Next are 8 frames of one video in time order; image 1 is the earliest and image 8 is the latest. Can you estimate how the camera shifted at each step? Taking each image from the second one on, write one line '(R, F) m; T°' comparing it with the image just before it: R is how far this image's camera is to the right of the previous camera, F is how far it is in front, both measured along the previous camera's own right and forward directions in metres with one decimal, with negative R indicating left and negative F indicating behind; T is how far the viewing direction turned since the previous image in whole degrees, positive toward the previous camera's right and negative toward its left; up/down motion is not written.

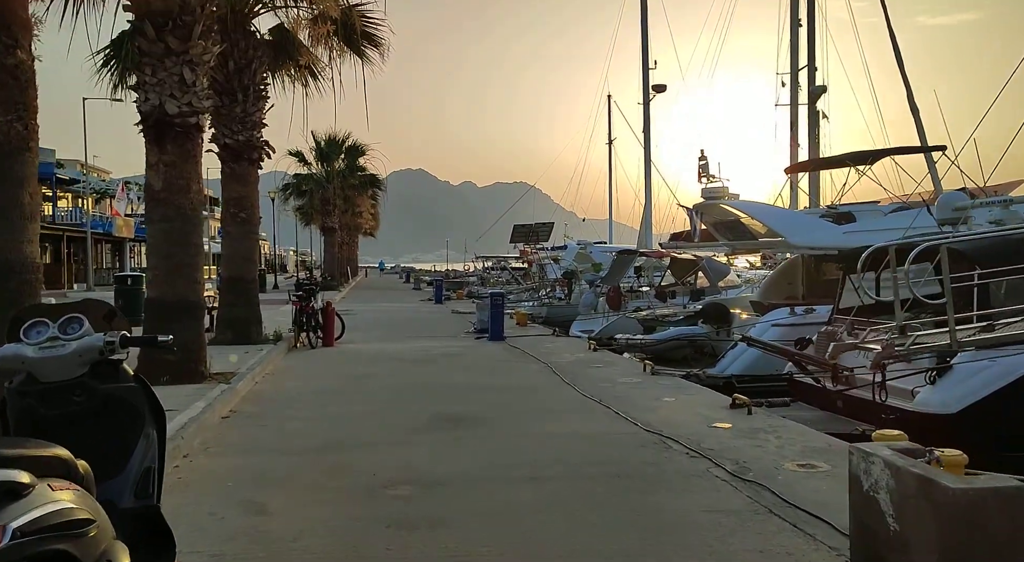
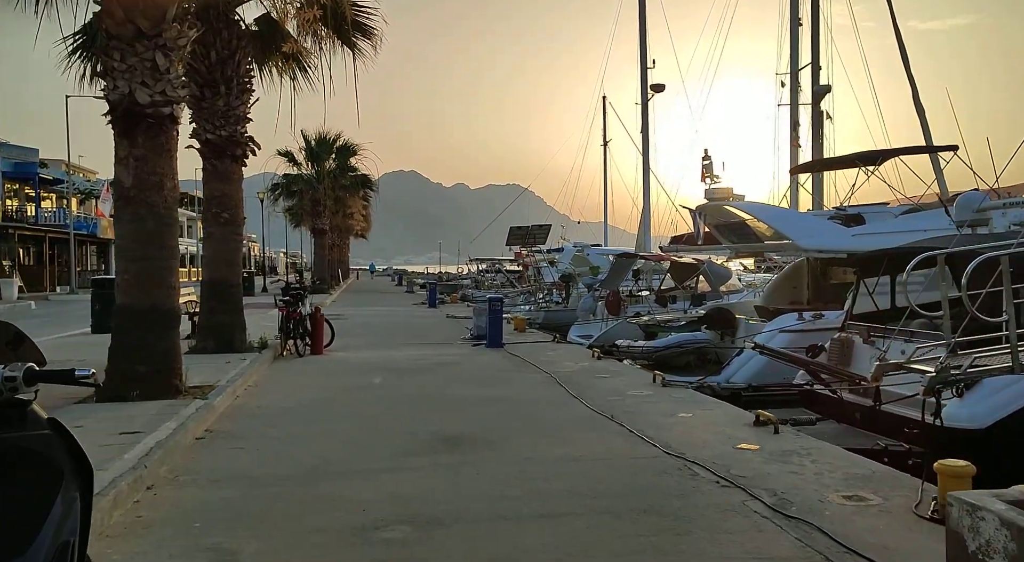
(-0.1, +0.8) m; +1°
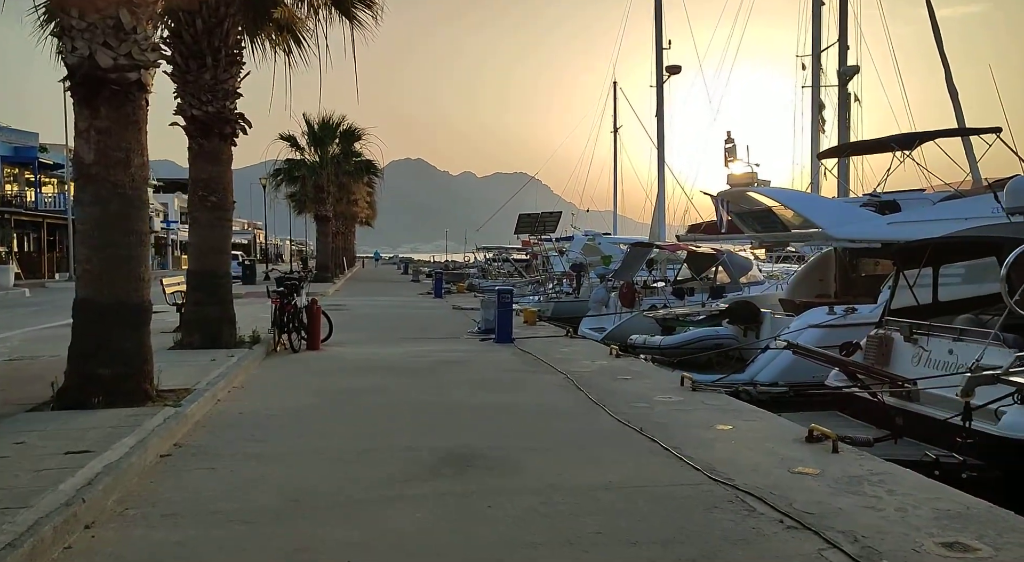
(-0.1, +1.1) m; 0°
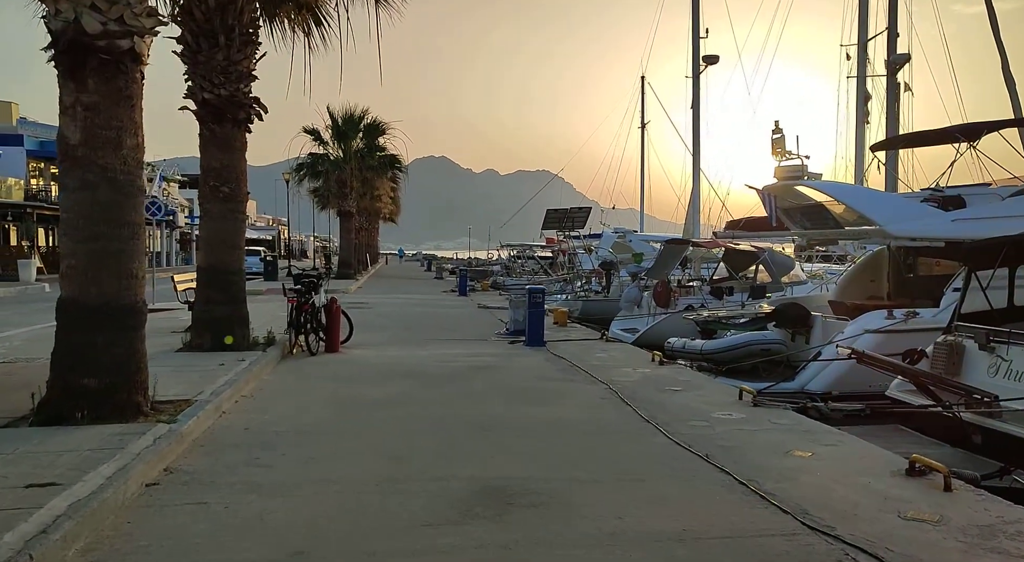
(-0.2, +1.0) m; -2°
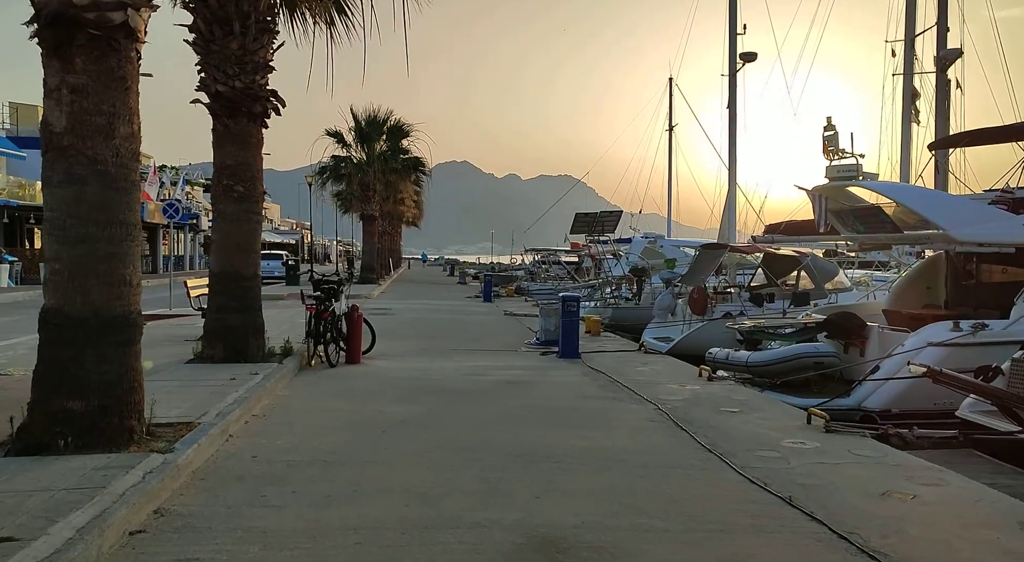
(-0.2, +0.9) m; -2°
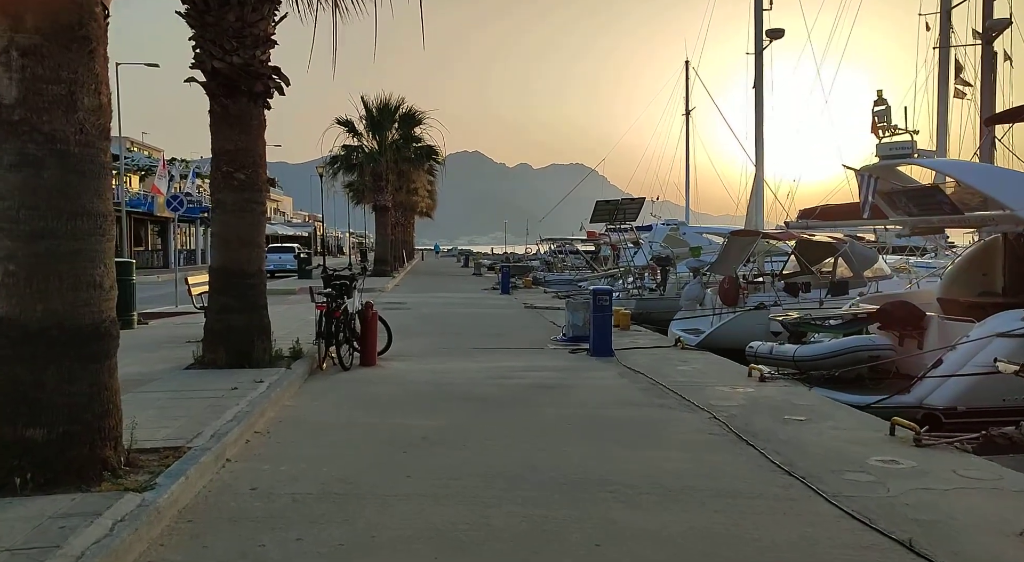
(-0.2, +1.0) m; -1°
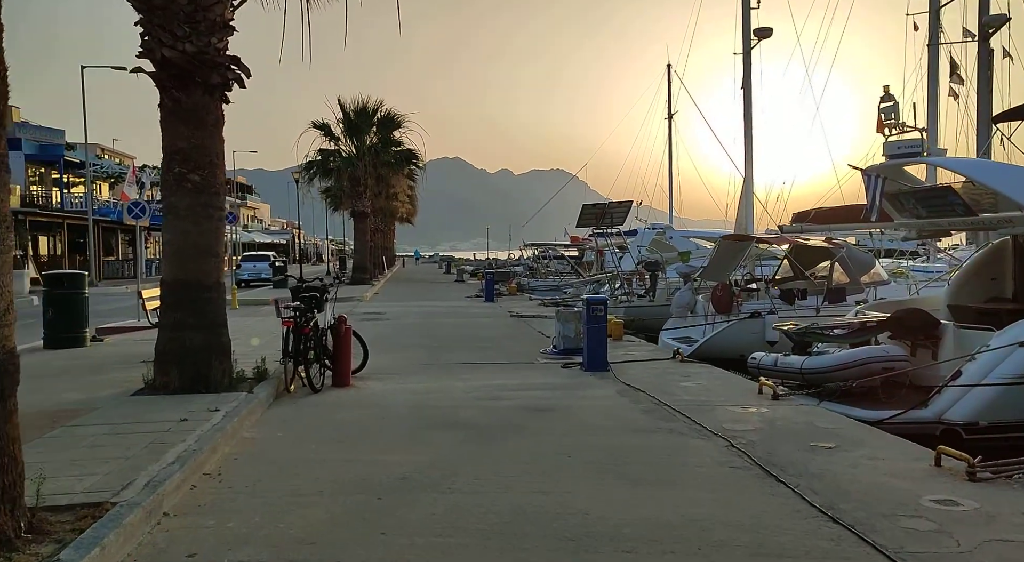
(-0.1, +1.0) m; +1°
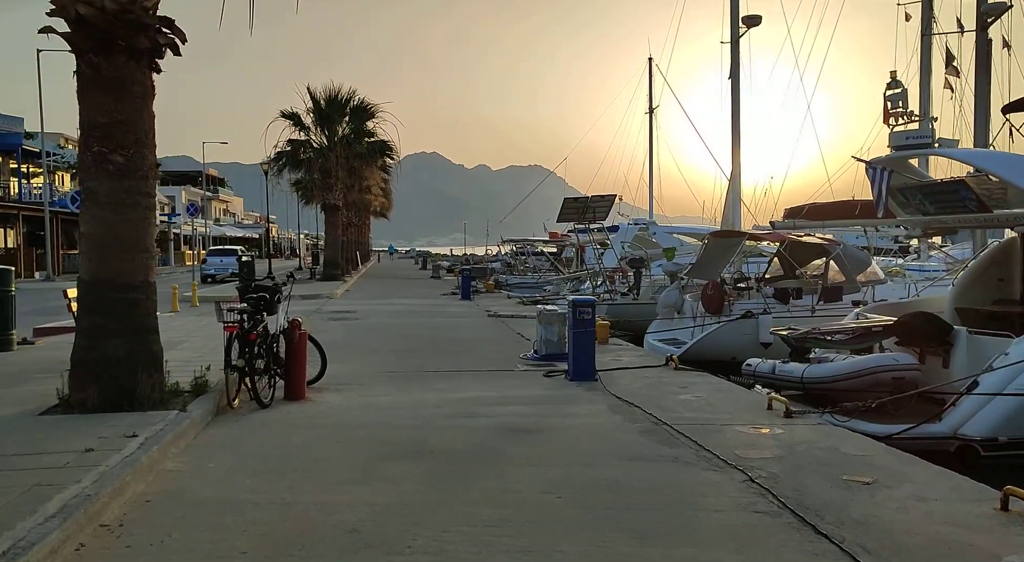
(0.0, +1.2) m; +2°
